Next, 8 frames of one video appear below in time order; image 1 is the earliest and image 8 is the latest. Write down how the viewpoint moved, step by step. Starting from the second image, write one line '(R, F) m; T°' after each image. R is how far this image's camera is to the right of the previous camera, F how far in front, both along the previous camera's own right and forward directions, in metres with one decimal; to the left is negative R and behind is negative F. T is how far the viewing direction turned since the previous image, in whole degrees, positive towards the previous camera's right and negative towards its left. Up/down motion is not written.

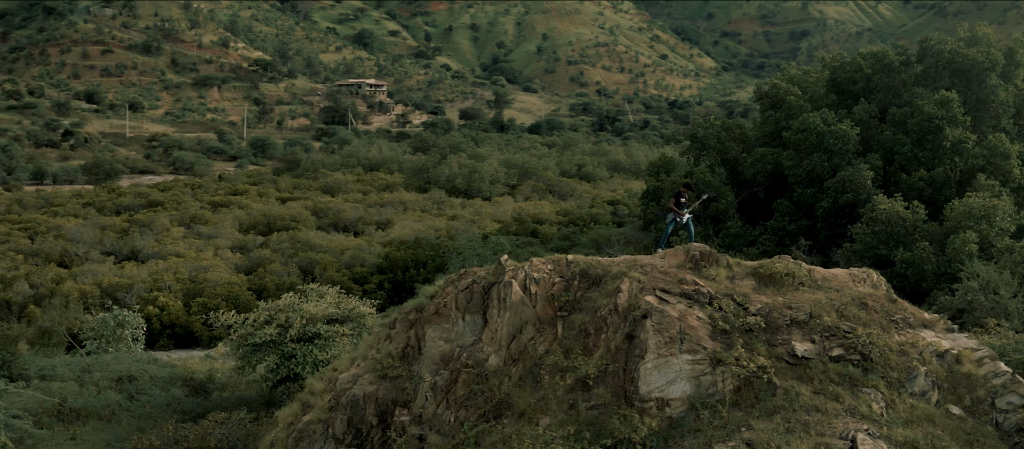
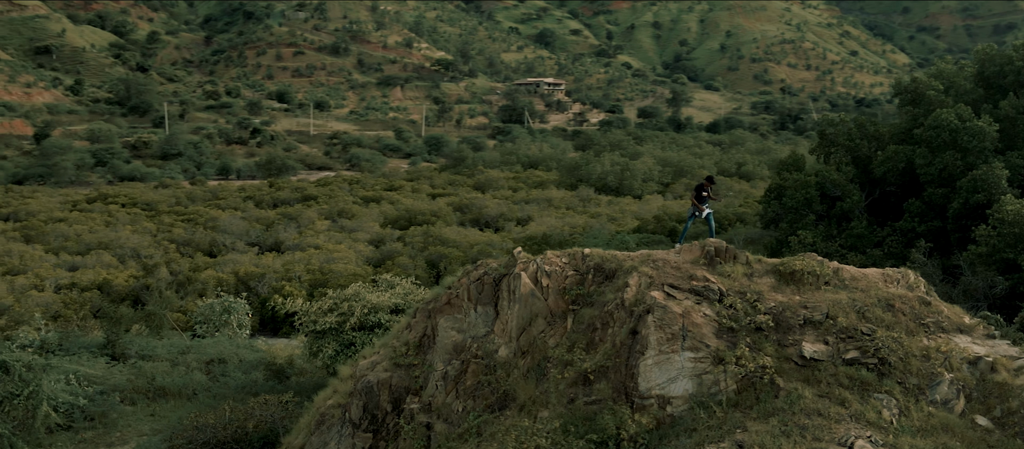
(+1.0, +0.1) m; -9°
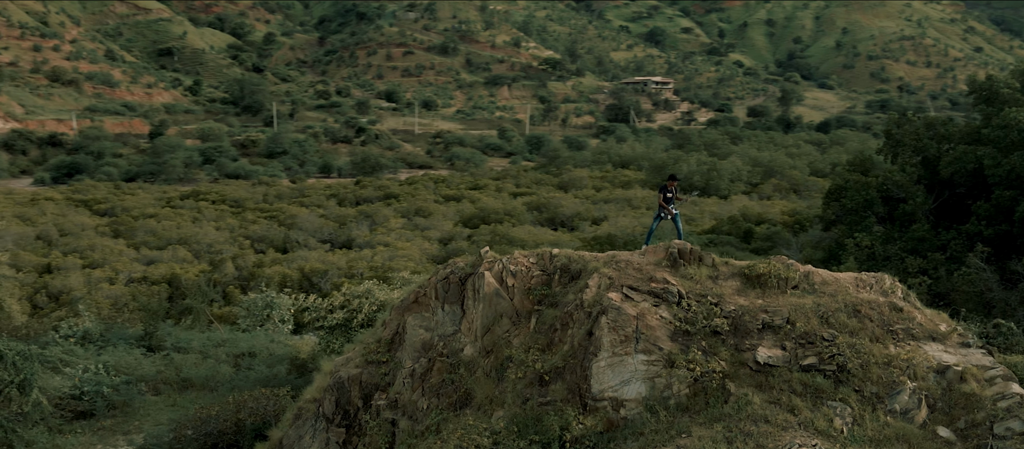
(+0.9, 0.0) m; -6°
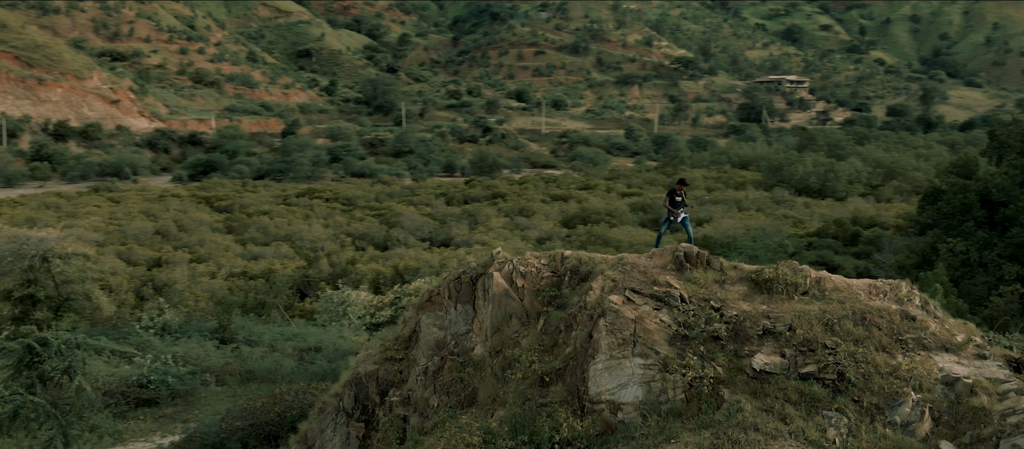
(+0.8, 0.0) m; -7°
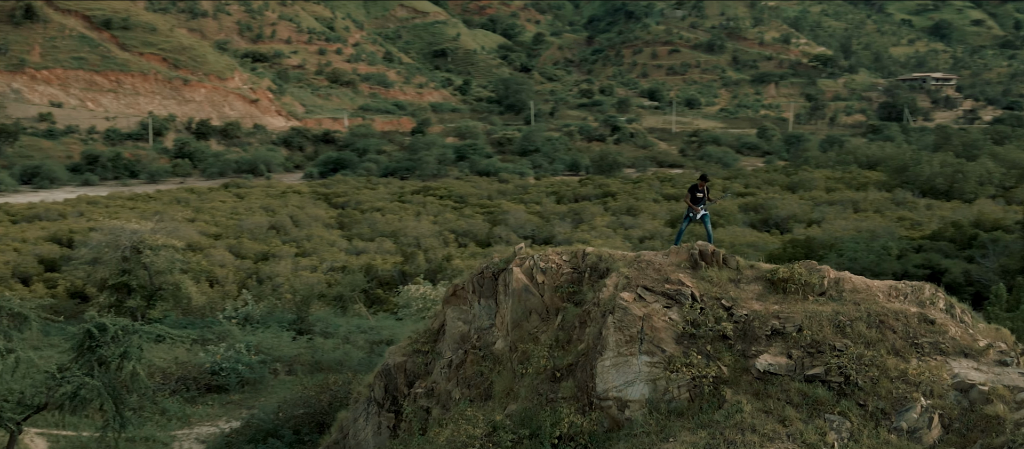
(+0.7, 0.0) m; -7°
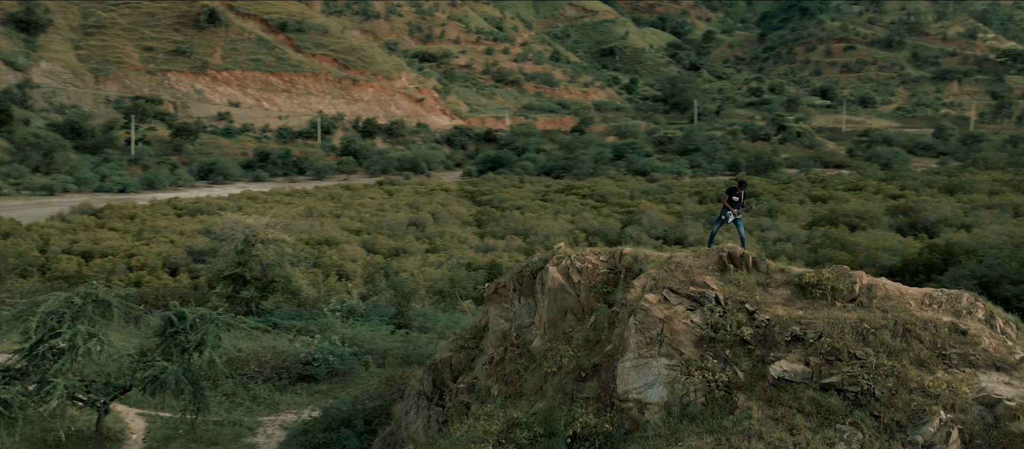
(+0.8, 0.0) m; -9°
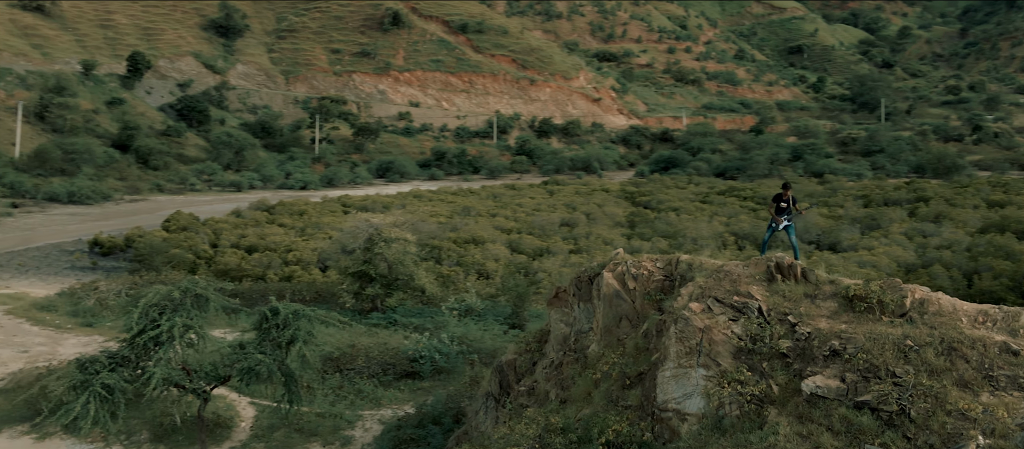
(+0.8, 0.0) m; -9°
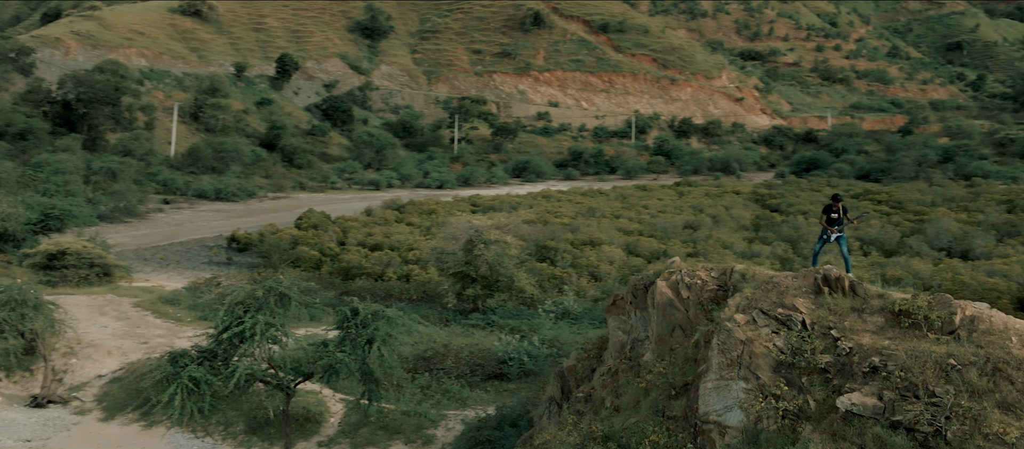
(+0.6, 0.0) m; -7°
